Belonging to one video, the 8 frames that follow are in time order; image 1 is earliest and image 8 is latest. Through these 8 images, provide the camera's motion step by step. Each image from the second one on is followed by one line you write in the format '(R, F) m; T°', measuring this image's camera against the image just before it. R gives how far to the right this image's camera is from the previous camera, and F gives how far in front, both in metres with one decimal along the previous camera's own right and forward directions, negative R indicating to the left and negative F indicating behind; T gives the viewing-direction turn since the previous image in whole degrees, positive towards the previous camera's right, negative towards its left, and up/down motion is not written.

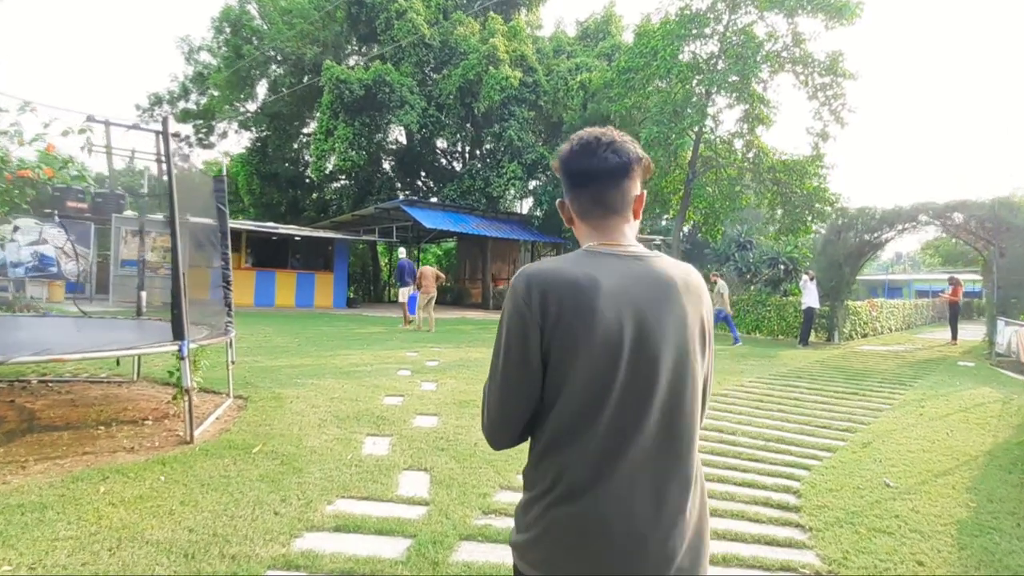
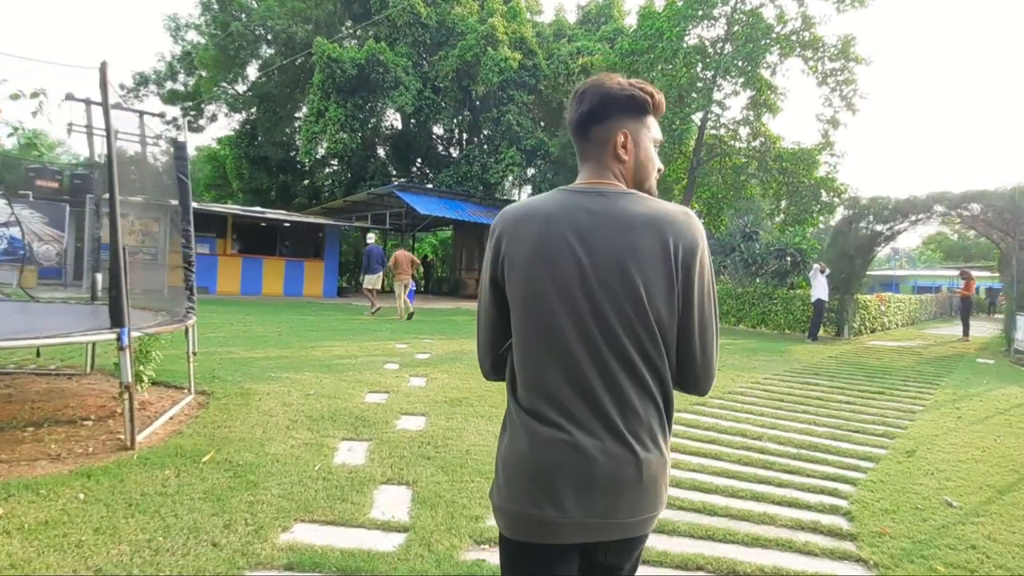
(0.0, +0.6) m; 0°
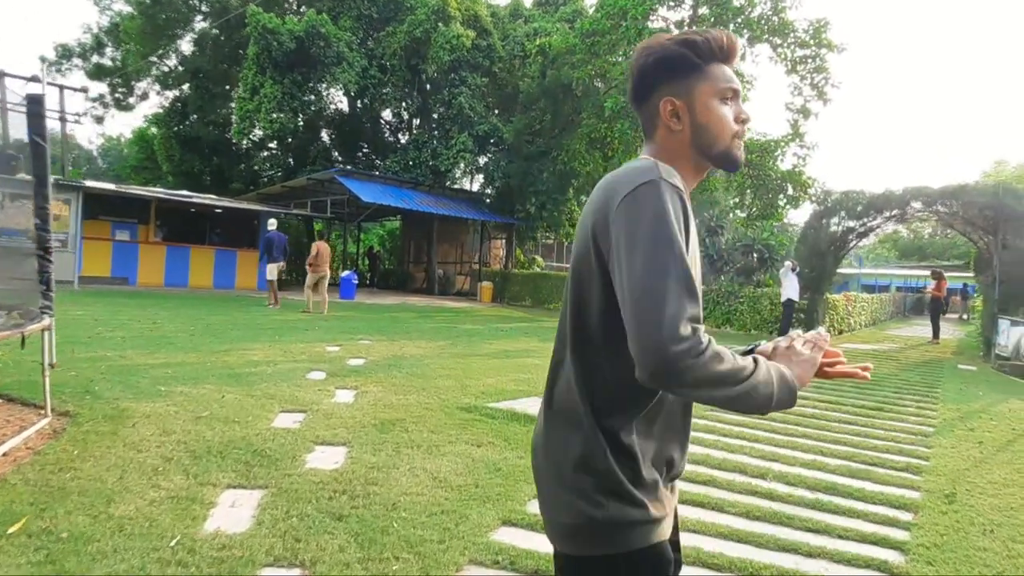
(0.0, +1.0) m; +3°
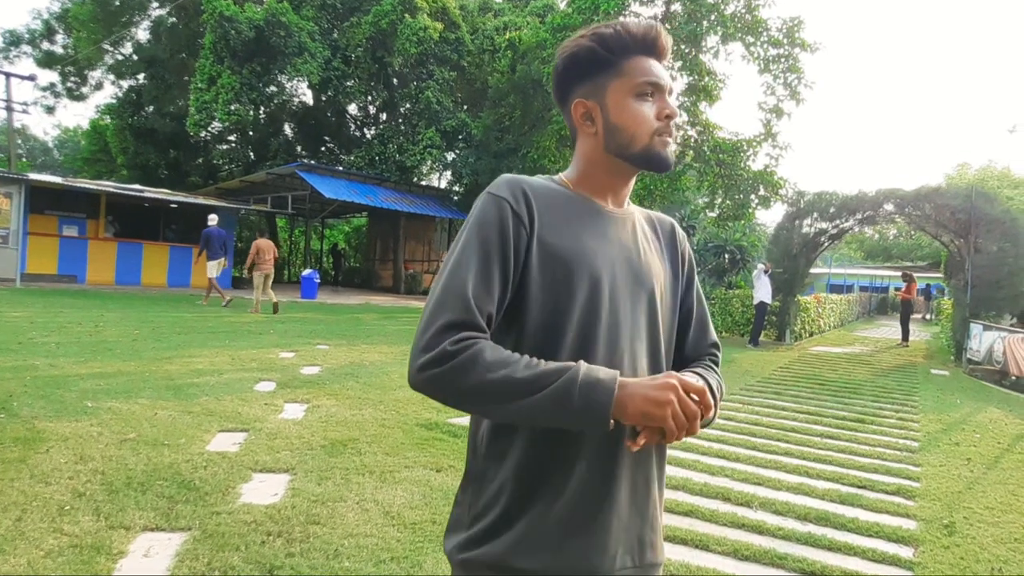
(0.0, +0.4) m; +2°
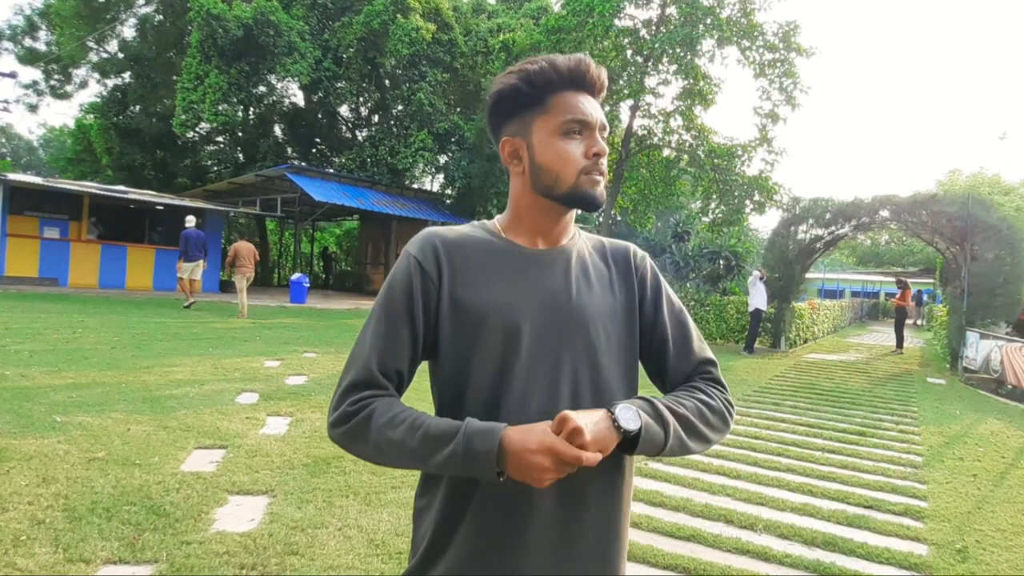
(0.0, +0.2) m; +1°
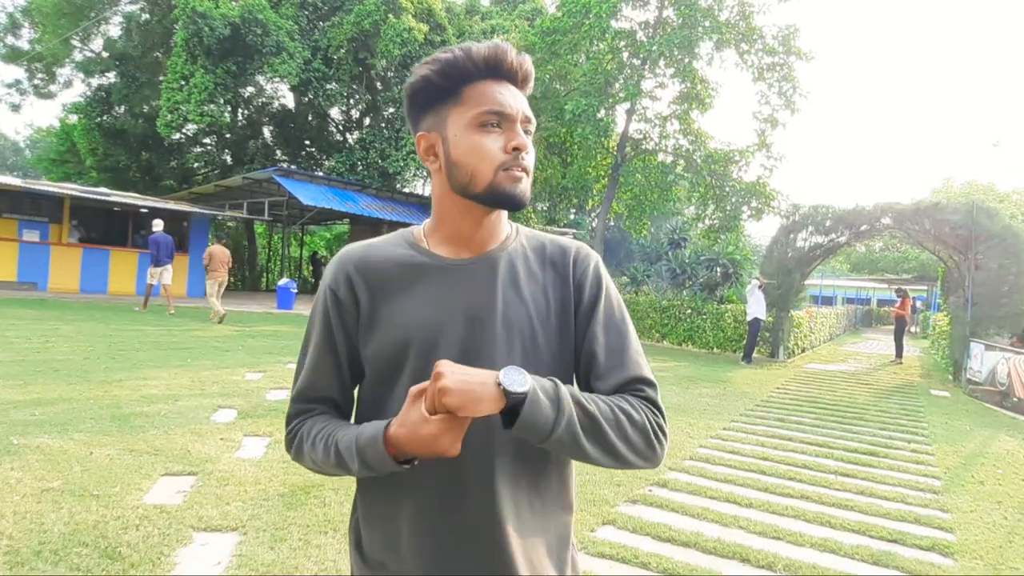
(0.0, +0.3) m; +1°
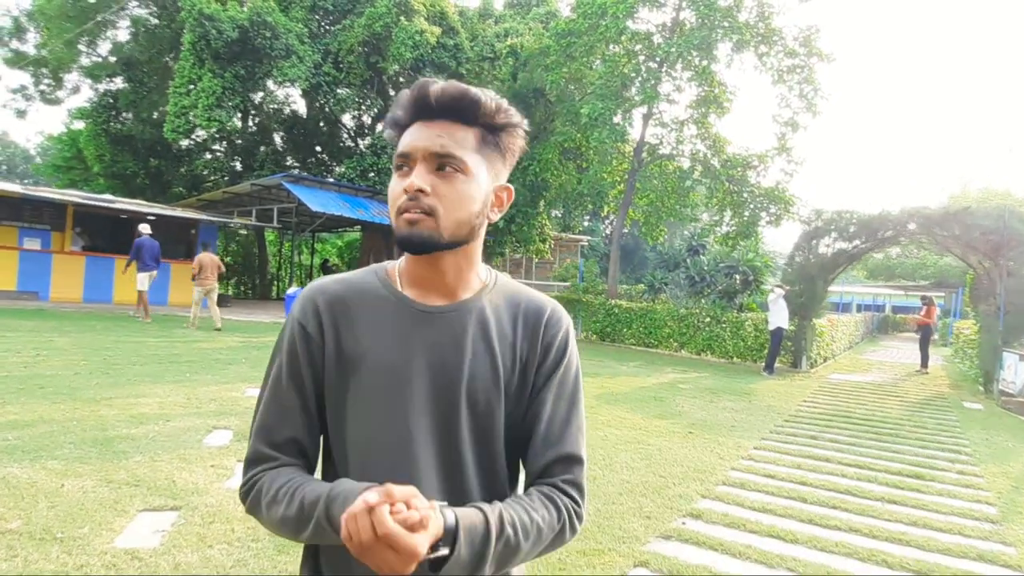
(0.0, +0.4) m; -1°
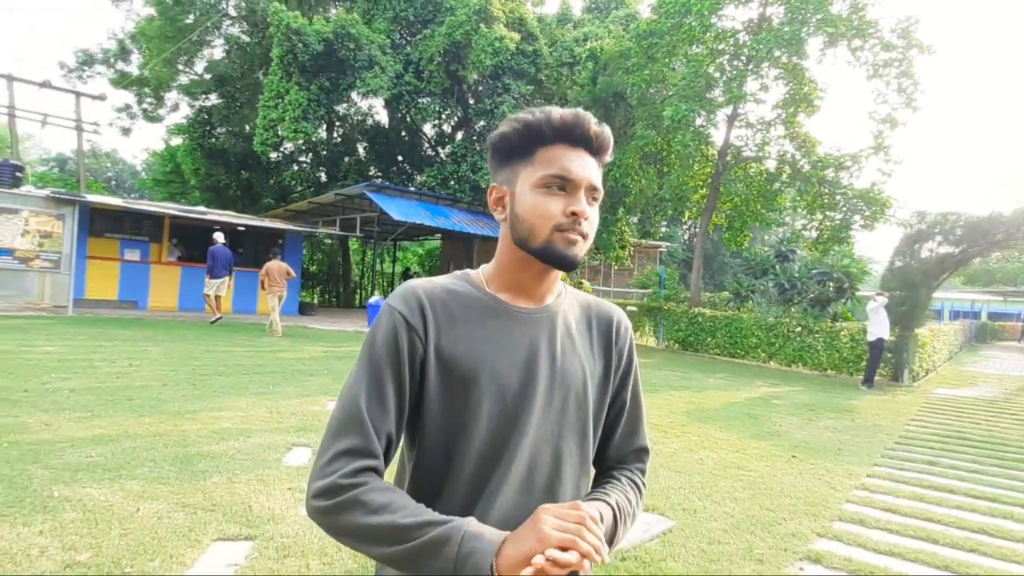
(-0.1, +0.3) m; -5°
